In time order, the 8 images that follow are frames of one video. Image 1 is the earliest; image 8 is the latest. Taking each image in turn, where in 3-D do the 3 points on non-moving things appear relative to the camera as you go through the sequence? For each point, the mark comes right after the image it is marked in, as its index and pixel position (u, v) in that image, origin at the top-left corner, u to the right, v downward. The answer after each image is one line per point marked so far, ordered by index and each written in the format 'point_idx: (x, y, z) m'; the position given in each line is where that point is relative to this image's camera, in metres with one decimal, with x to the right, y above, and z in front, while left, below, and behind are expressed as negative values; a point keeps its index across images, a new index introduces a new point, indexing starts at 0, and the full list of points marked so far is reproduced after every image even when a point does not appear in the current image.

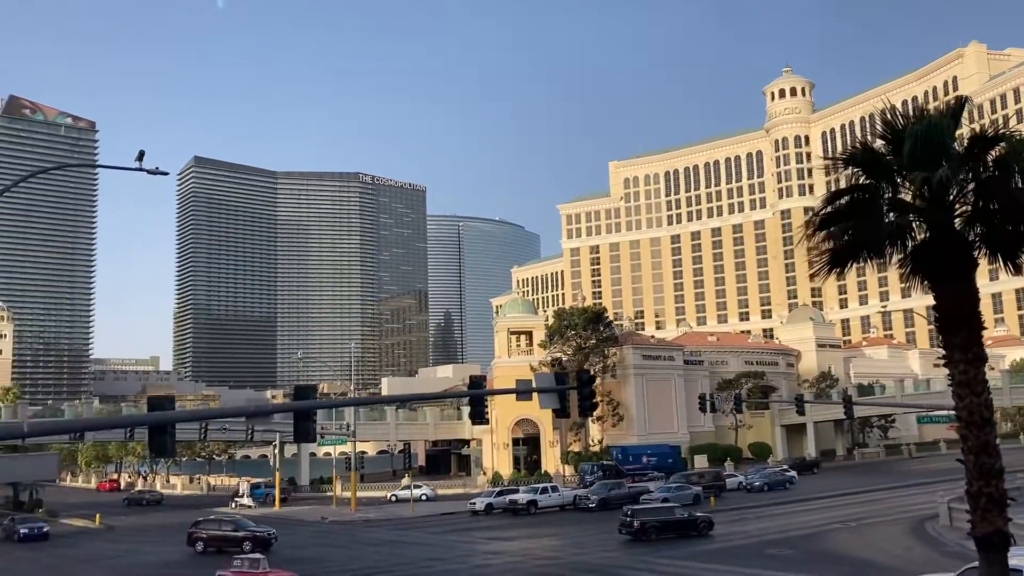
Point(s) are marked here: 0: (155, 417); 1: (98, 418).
0: (-6.8, -2.4, +17.7) m
1: (-7.4, -2.3, +16.9) m
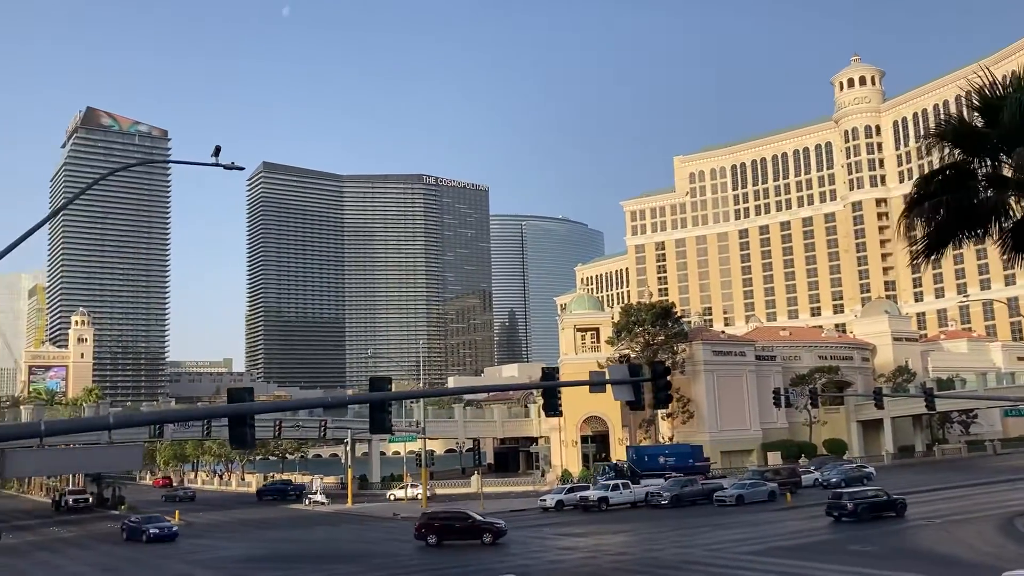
0: (-5.3, -2.3, +17.9) m
1: (-6.0, -2.2, +17.1) m
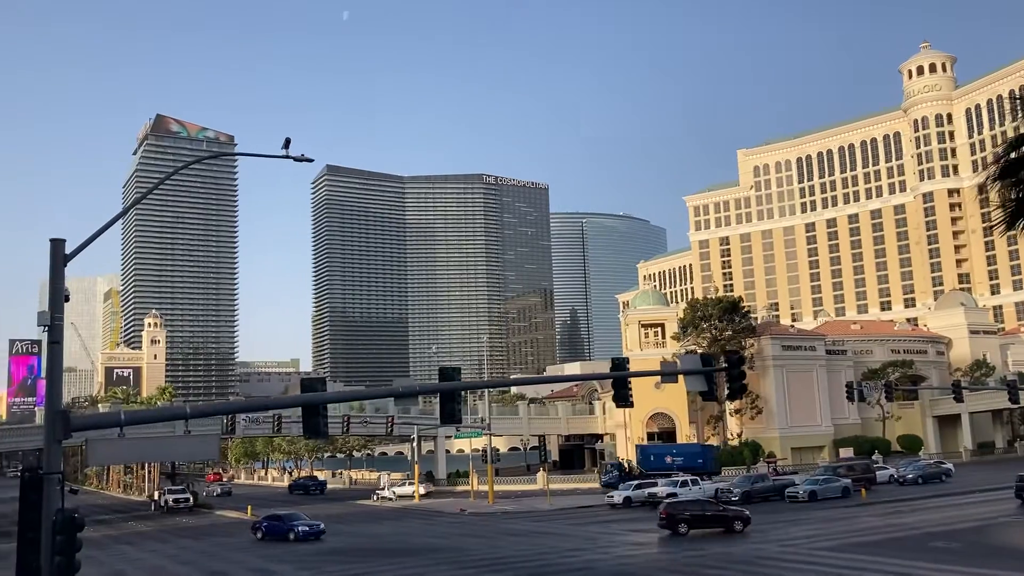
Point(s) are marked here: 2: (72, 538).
0: (-3.9, -2.1, +17.9) m
1: (-4.6, -2.0, +17.2) m
2: (-5.6, -3.3, +11.8) m
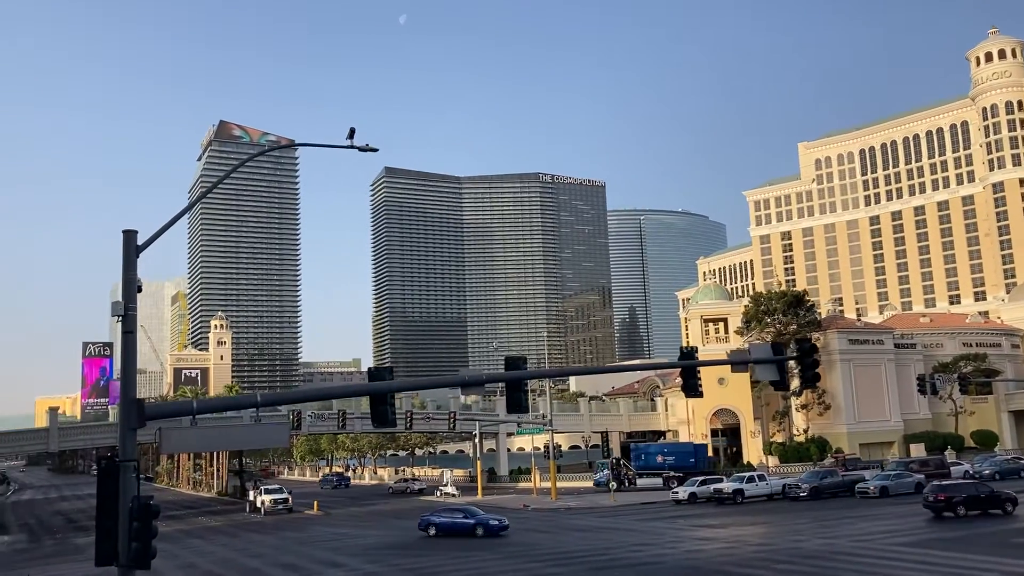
0: (-2.6, -1.9, +18.0) m
1: (-3.4, -1.8, +17.2) m
2: (-4.7, -3.1, +11.9) m
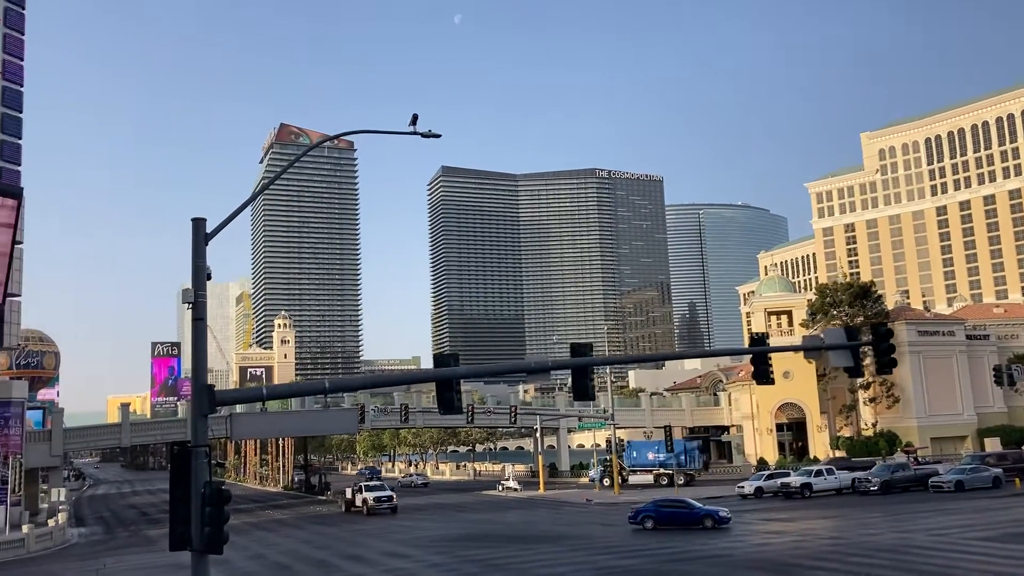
0: (-1.4, -1.6, +17.9) m
1: (-2.2, -1.5, +17.2) m
2: (-3.7, -2.9, +12.0) m
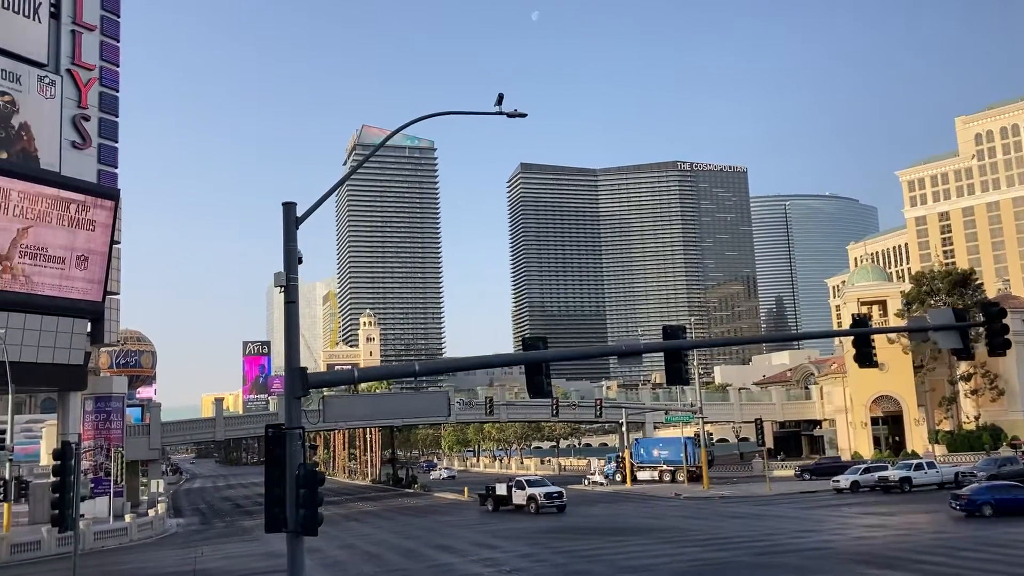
0: (+0.4, -1.2, +17.6) m
1: (-0.5, -1.2, +17.0) m
2: (-2.5, -2.5, +11.9) m
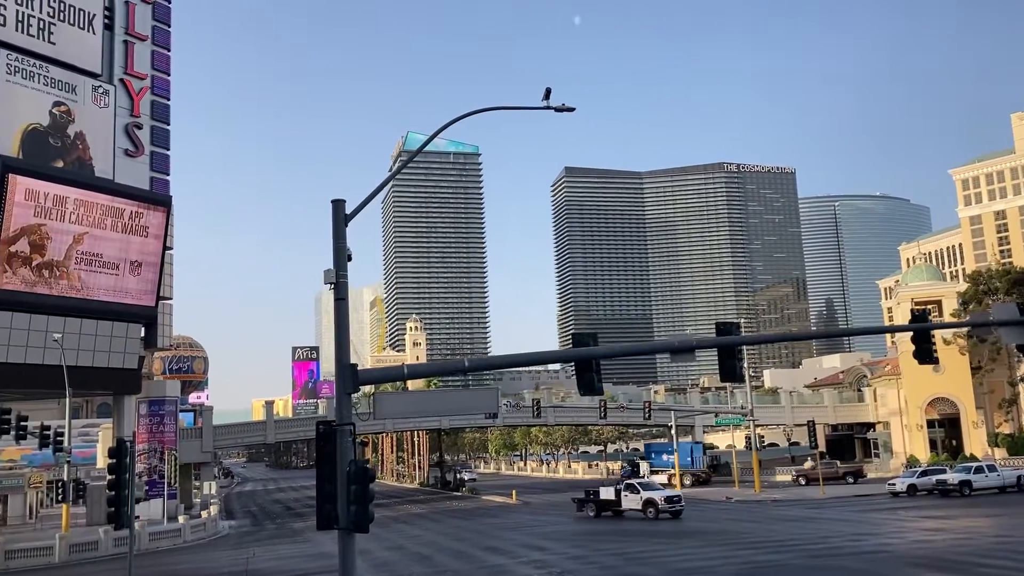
0: (+1.3, -1.1, +17.3) m
1: (+0.4, -1.1, +16.8) m
2: (-1.8, -2.4, +11.8) m
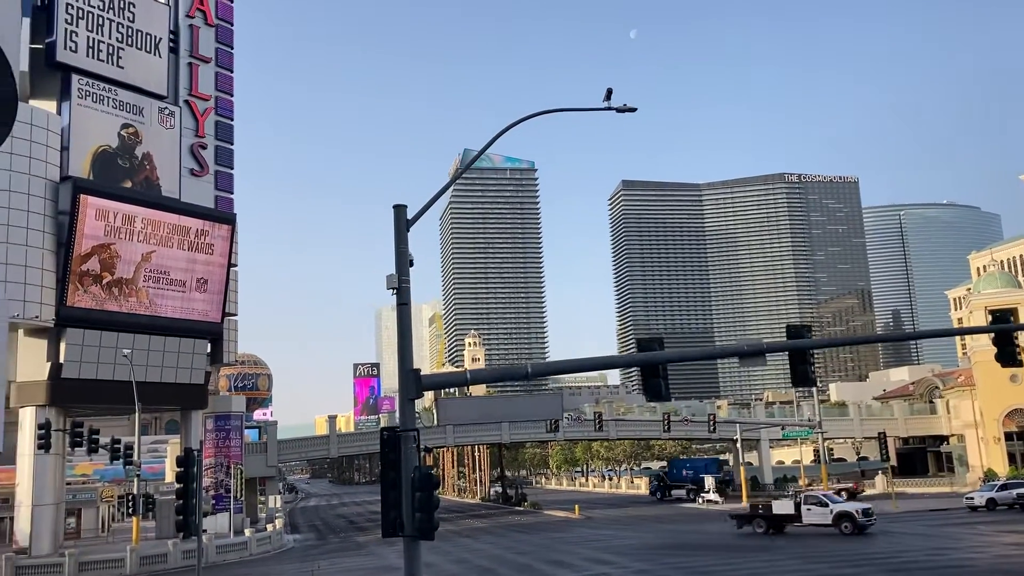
0: (+2.5, -1.1, +16.9) m
1: (+1.6, -1.1, +16.5) m
2: (-1.0, -2.4, +11.6) m
